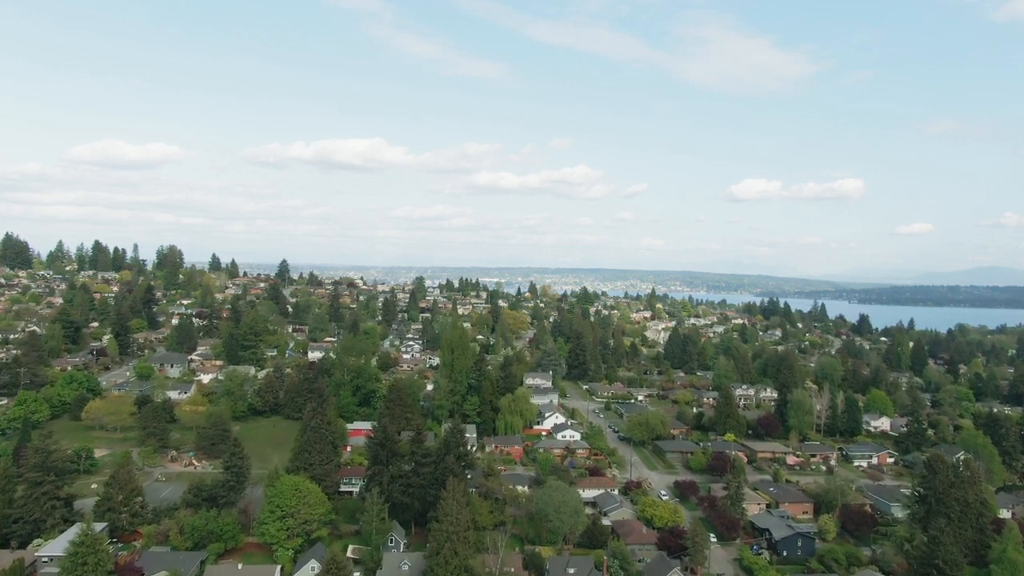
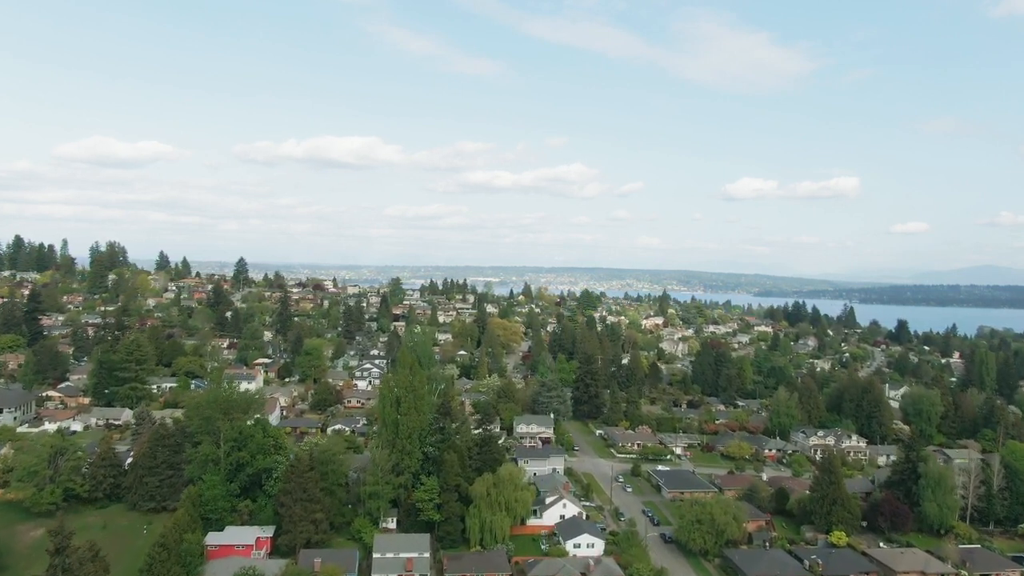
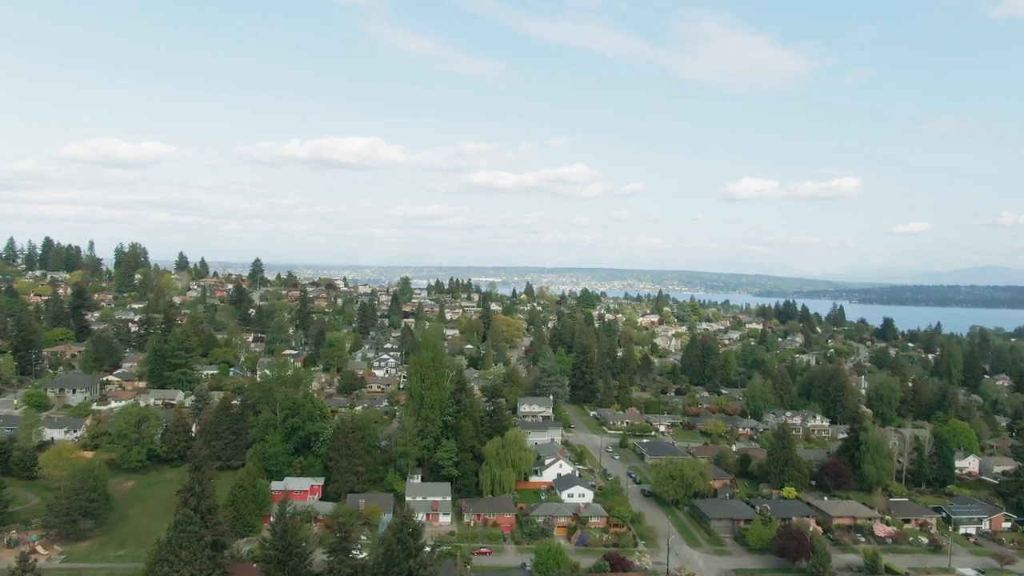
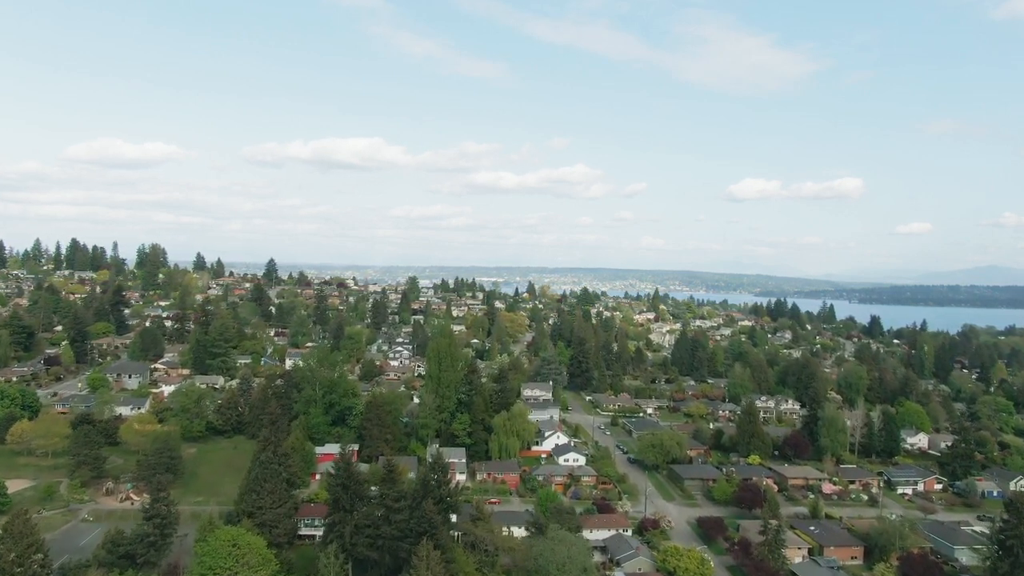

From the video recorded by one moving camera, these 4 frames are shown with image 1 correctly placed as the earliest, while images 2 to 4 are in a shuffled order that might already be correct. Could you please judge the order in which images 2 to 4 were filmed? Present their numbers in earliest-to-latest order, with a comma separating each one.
4, 3, 2
